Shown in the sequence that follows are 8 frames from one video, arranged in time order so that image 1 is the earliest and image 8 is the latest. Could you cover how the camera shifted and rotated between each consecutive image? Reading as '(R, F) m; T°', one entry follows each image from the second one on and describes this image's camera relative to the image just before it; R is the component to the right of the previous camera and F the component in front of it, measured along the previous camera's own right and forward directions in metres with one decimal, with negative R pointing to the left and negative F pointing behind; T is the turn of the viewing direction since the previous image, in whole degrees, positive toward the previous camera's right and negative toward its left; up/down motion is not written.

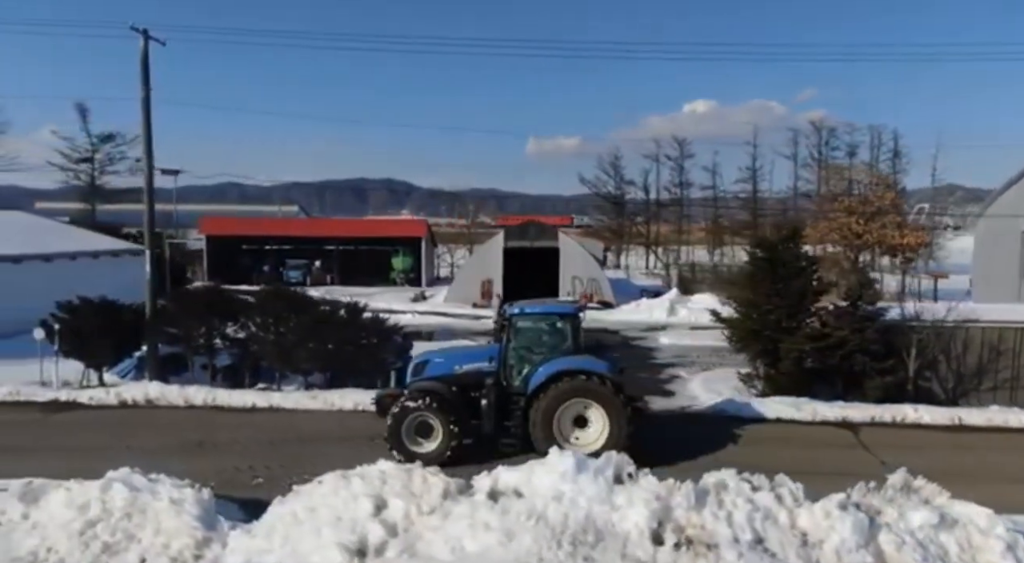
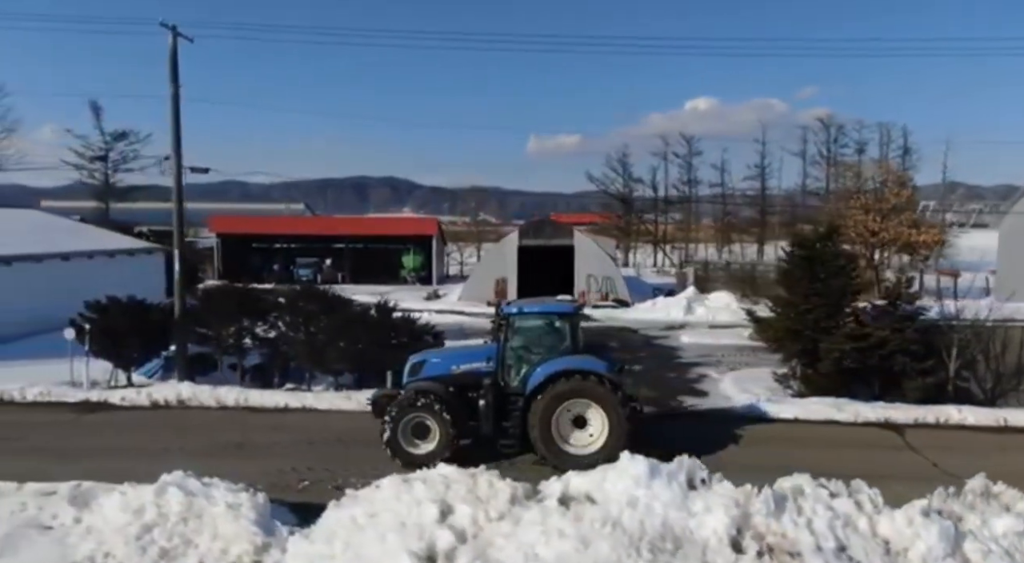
(-0.5, +0.1) m; 0°
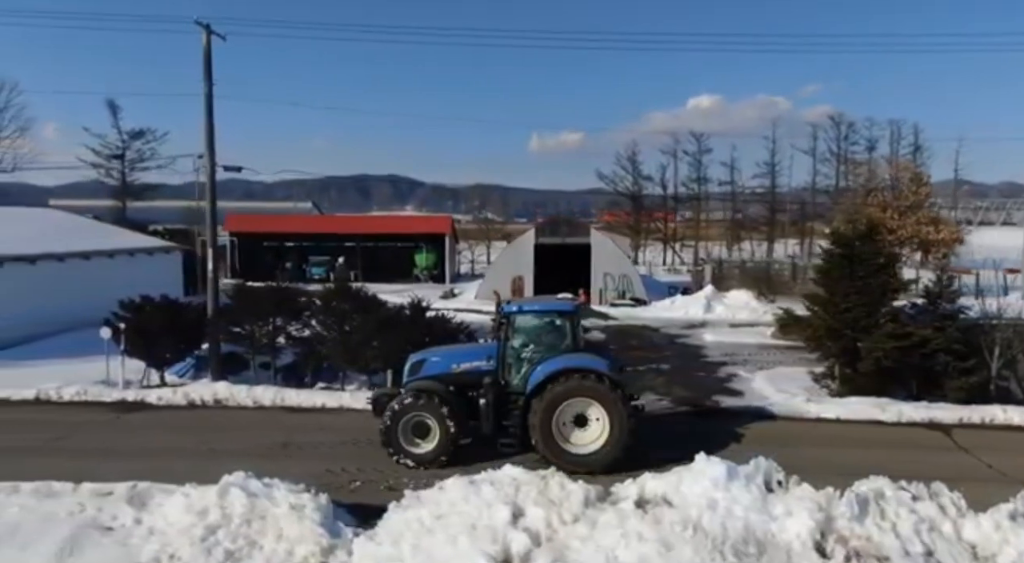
(-0.6, +0.1) m; 0°
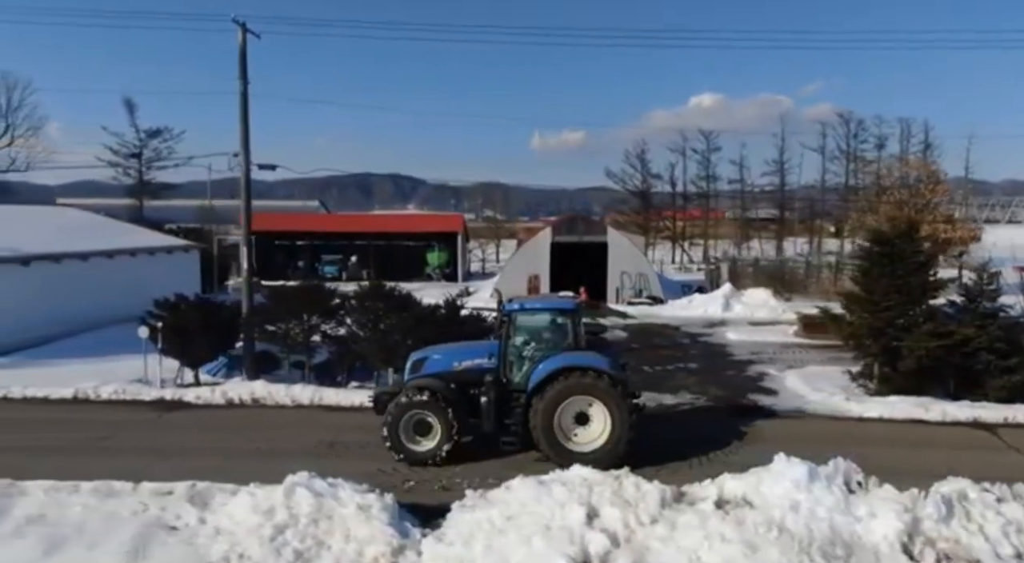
(-0.6, 0.0) m; 0°
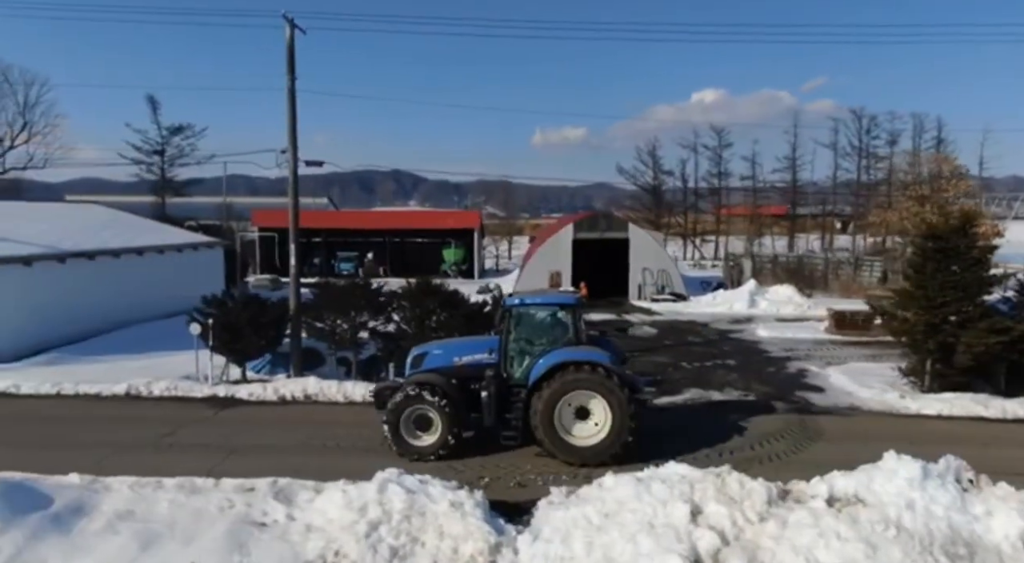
(-0.8, 0.0) m; 0°
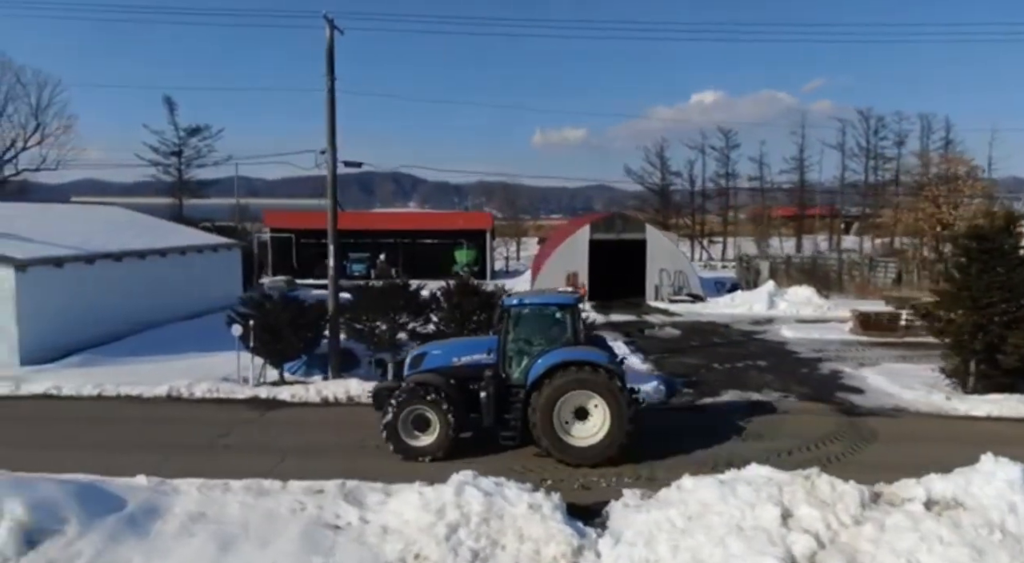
(-0.7, 0.0) m; 0°
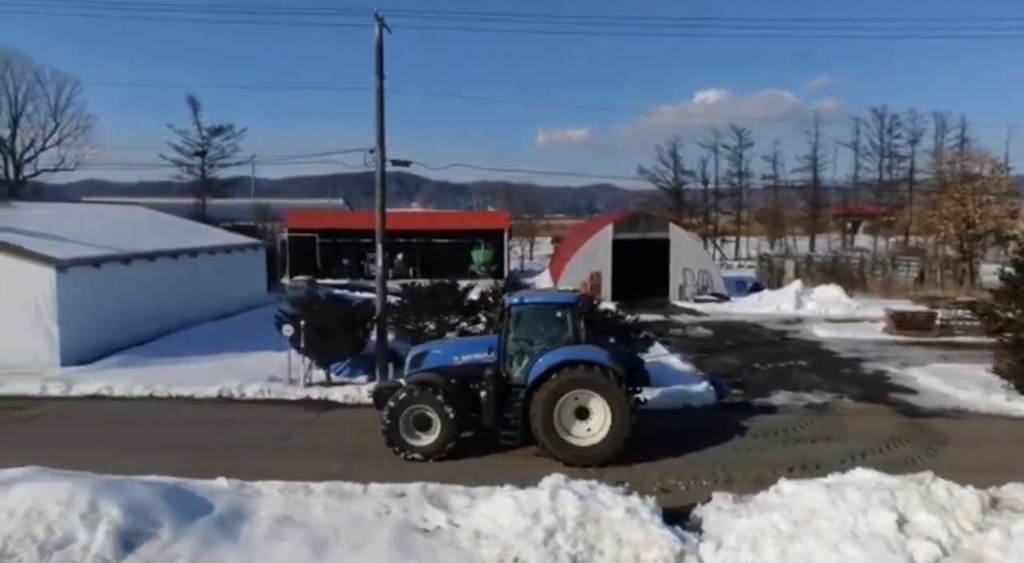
(-0.8, +0.1) m; 0°
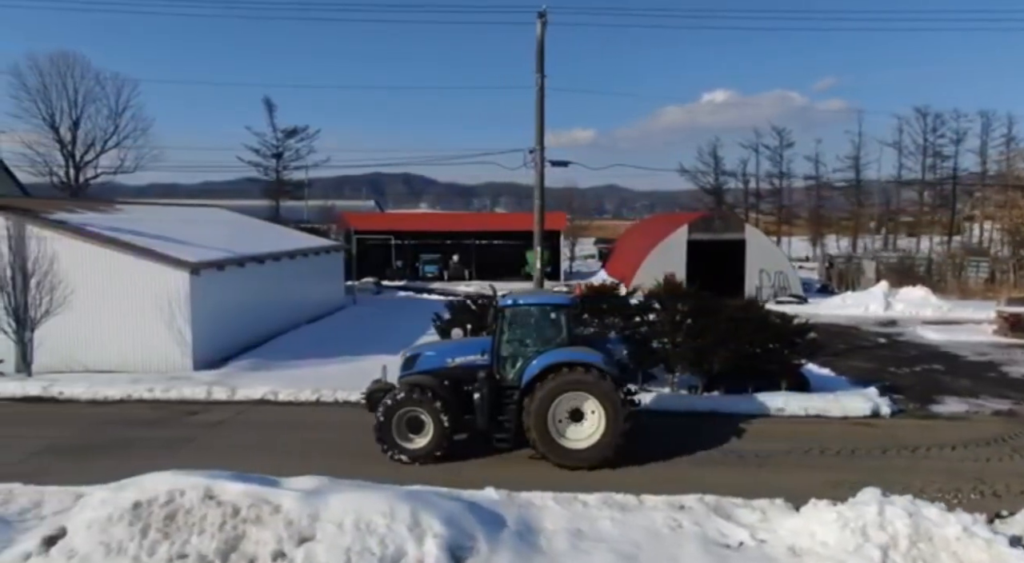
(-2.6, +0.3) m; -1°
